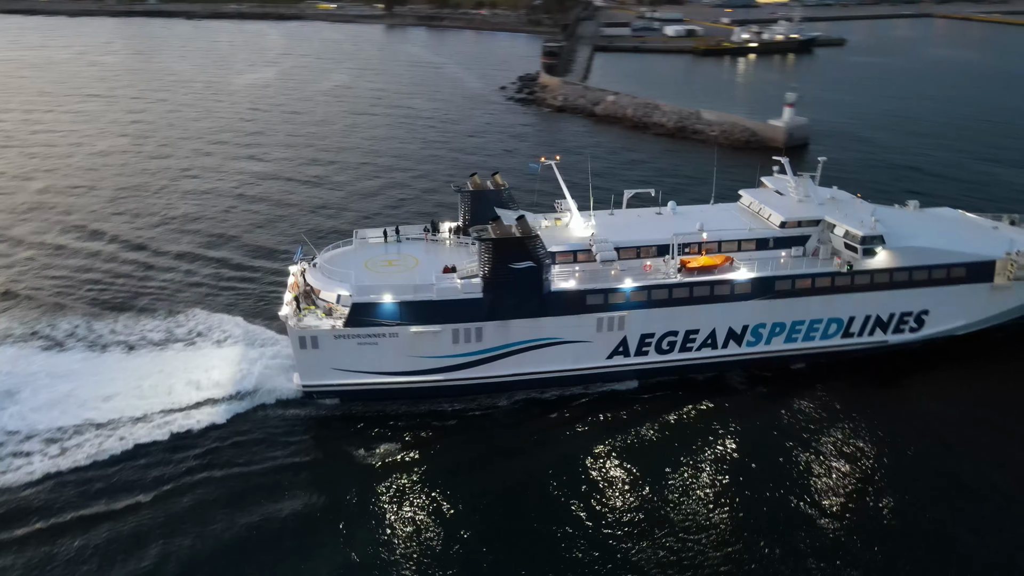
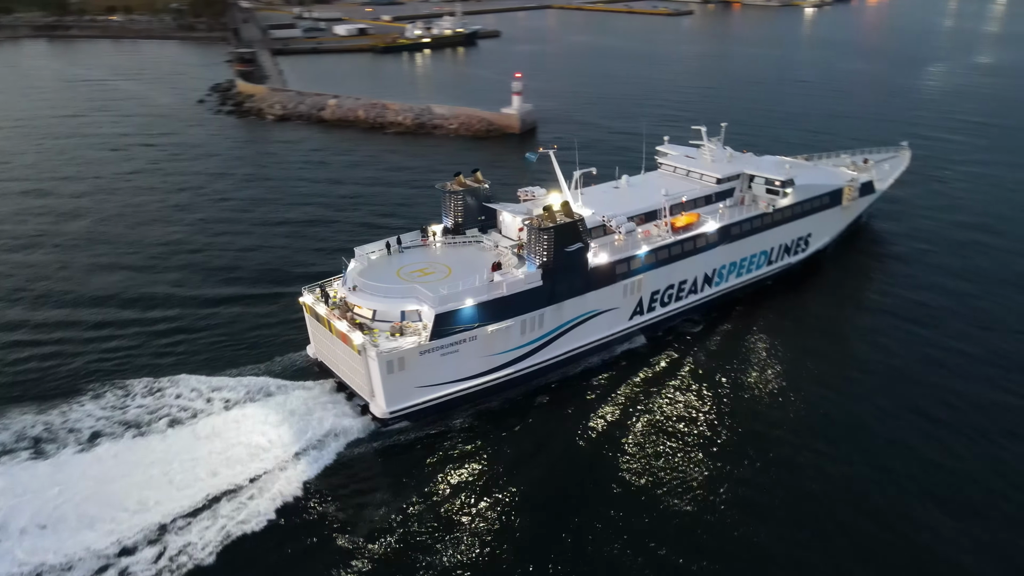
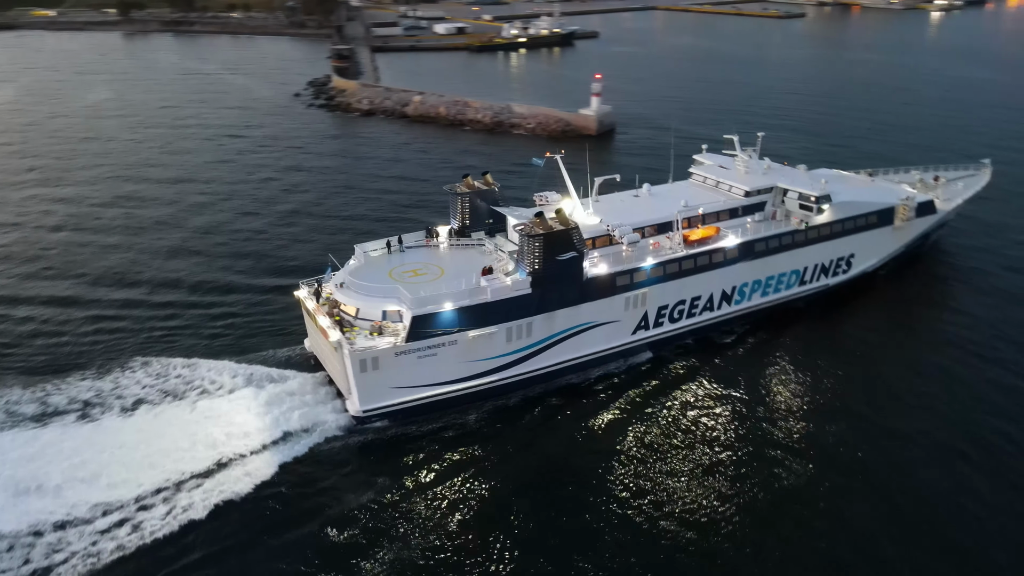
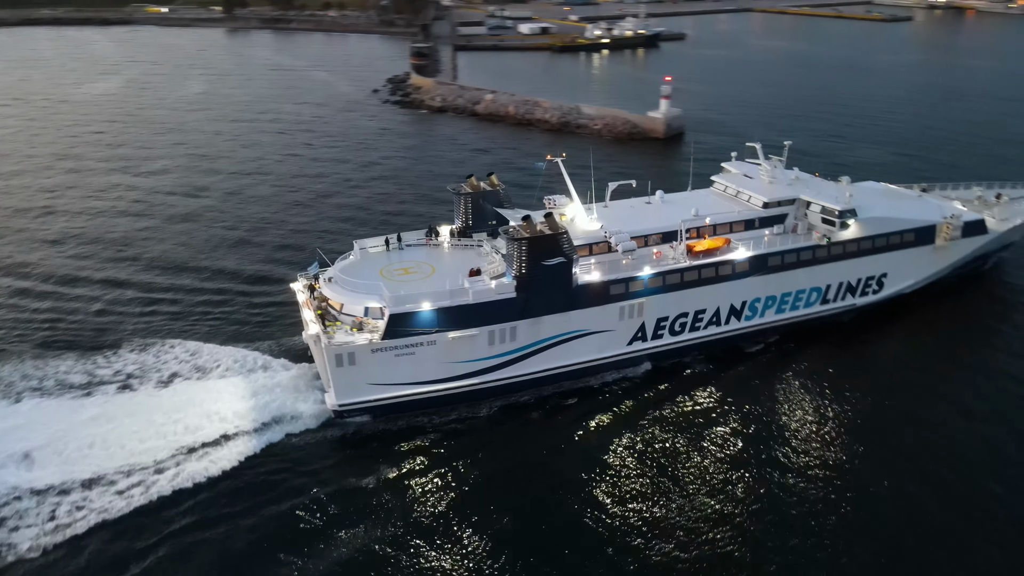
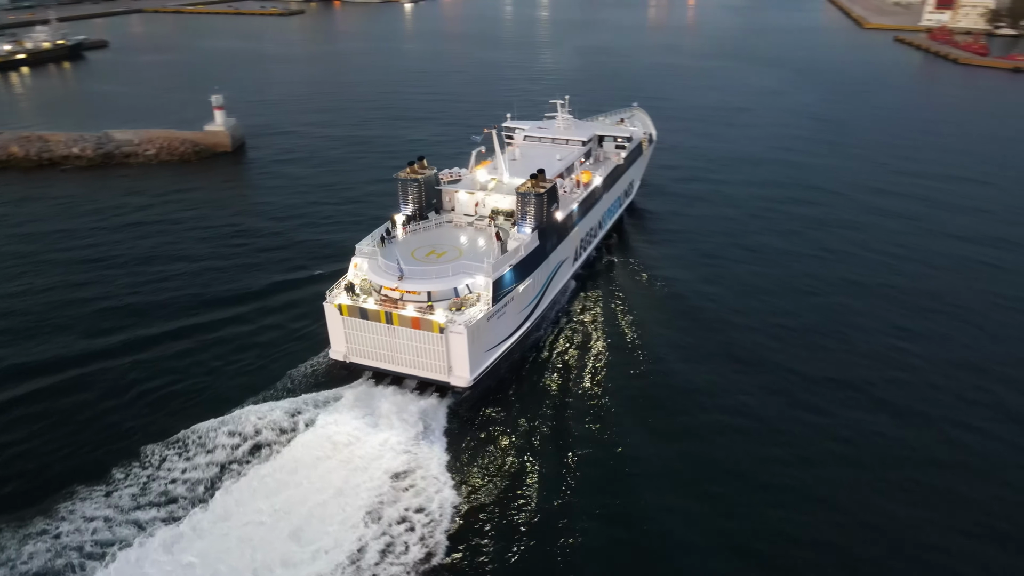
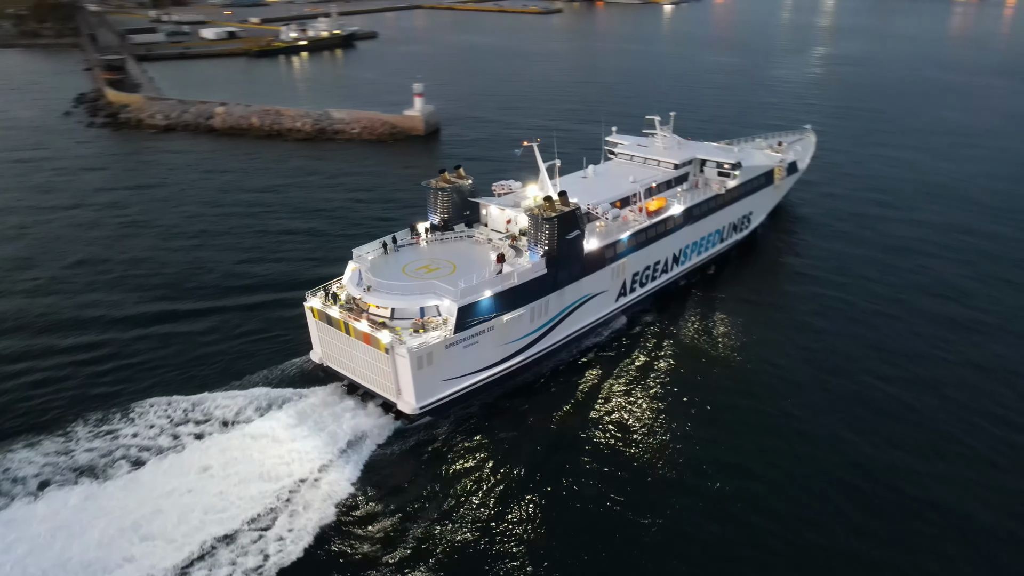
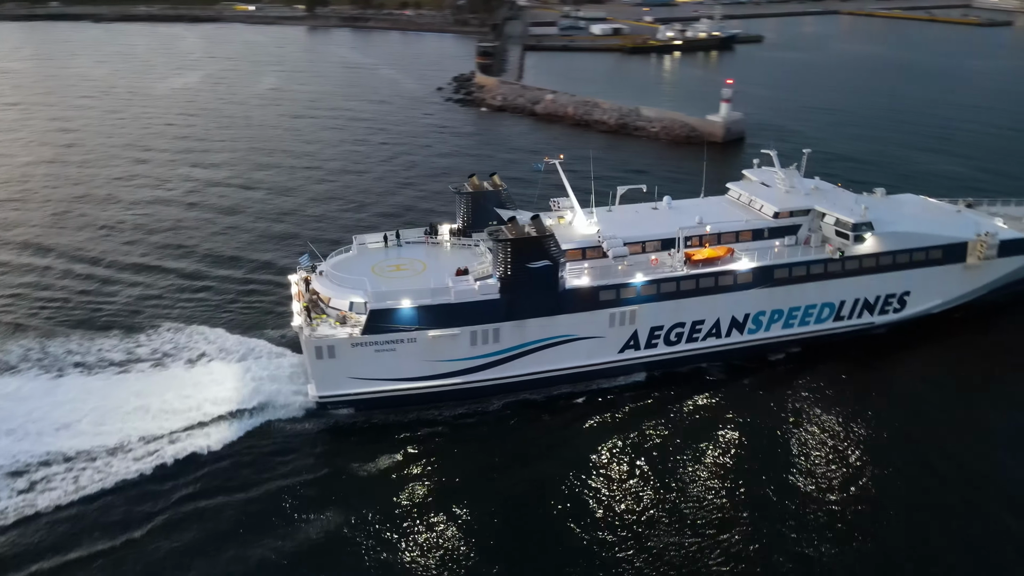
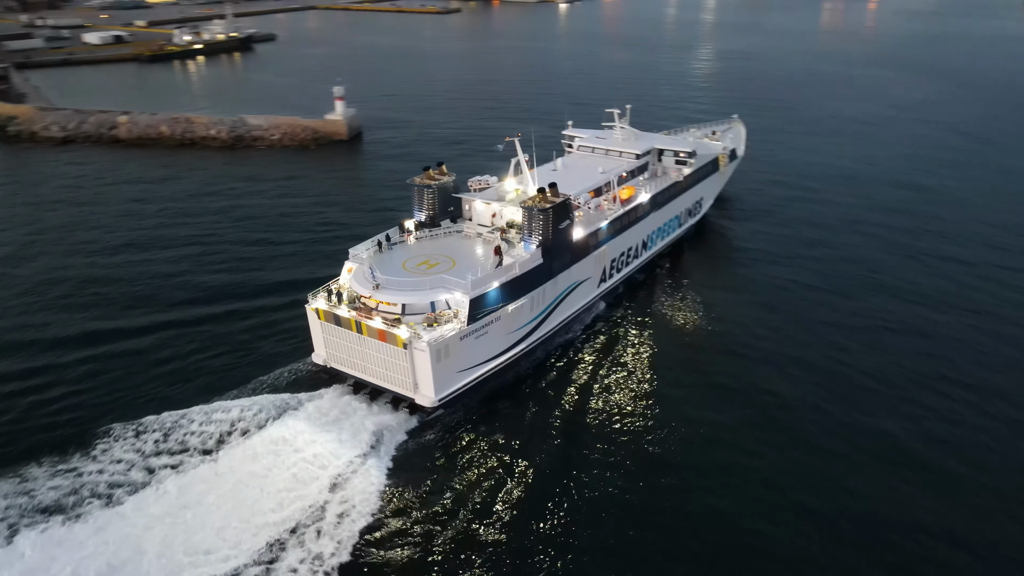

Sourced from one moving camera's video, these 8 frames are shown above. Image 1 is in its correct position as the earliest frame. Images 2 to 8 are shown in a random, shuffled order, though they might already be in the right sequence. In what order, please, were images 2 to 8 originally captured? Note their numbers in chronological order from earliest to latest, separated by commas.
7, 4, 3, 2, 6, 8, 5
